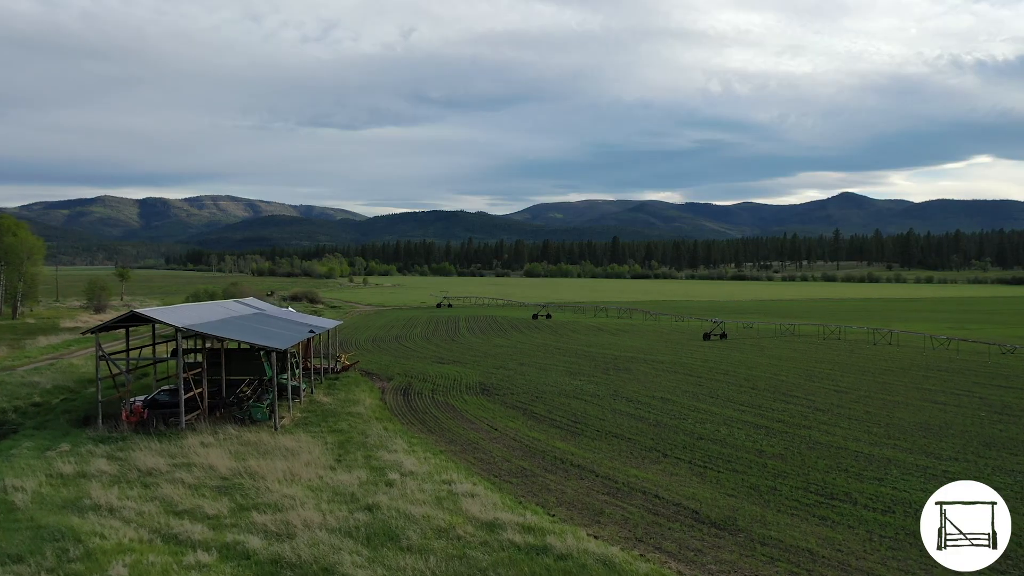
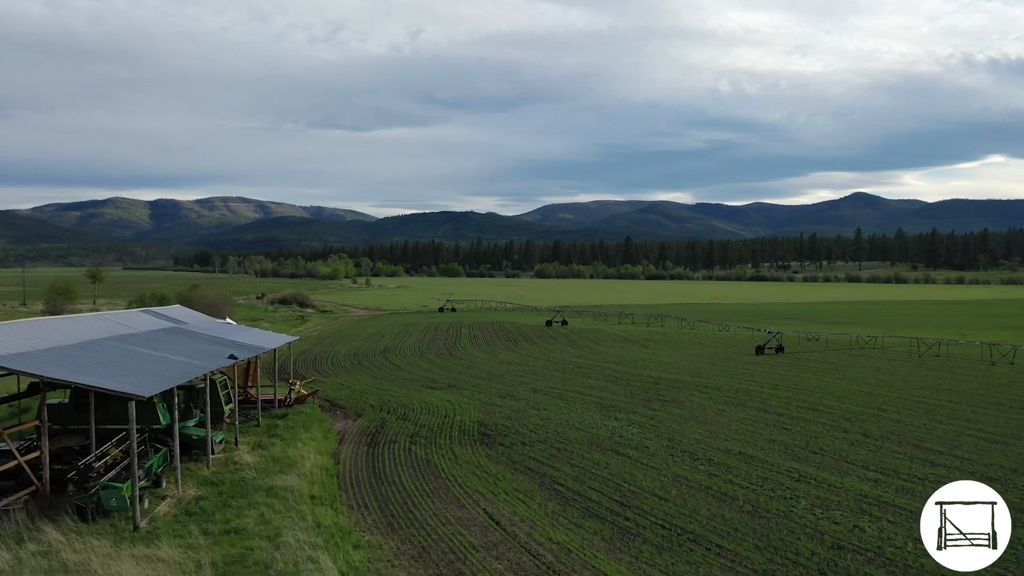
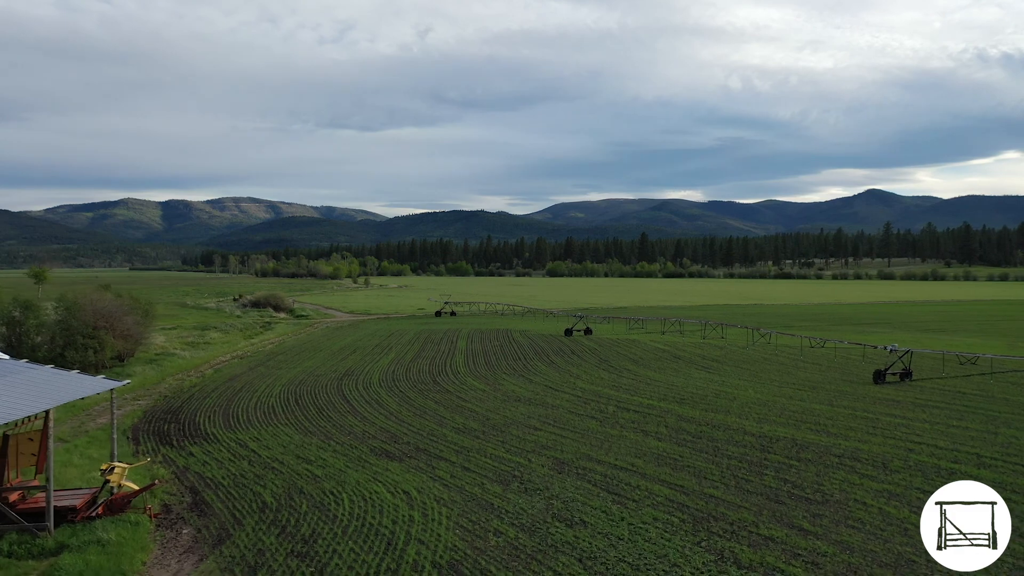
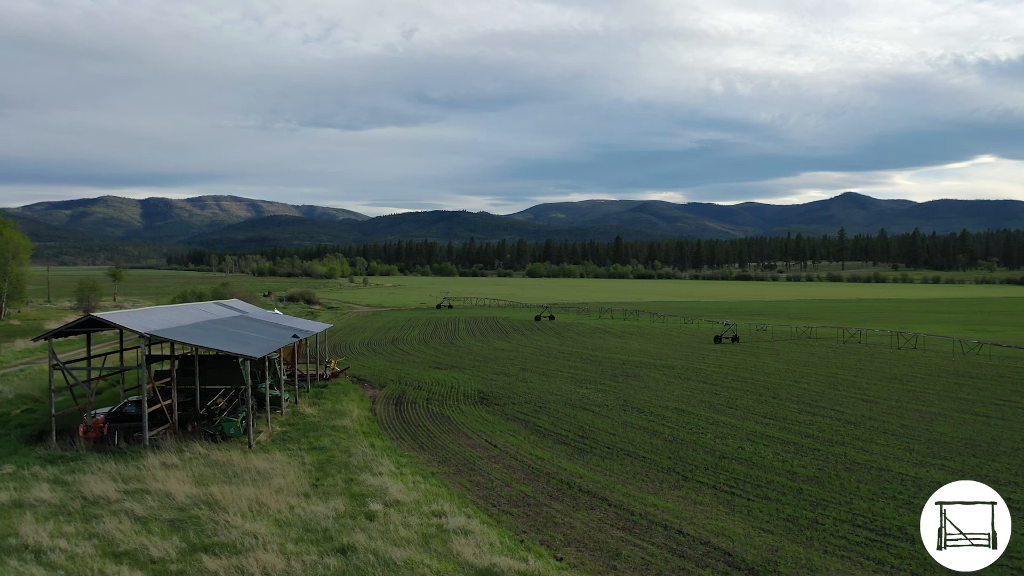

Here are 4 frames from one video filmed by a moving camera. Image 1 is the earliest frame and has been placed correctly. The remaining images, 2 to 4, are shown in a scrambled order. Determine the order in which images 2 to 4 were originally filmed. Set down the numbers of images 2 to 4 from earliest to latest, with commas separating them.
4, 2, 3
